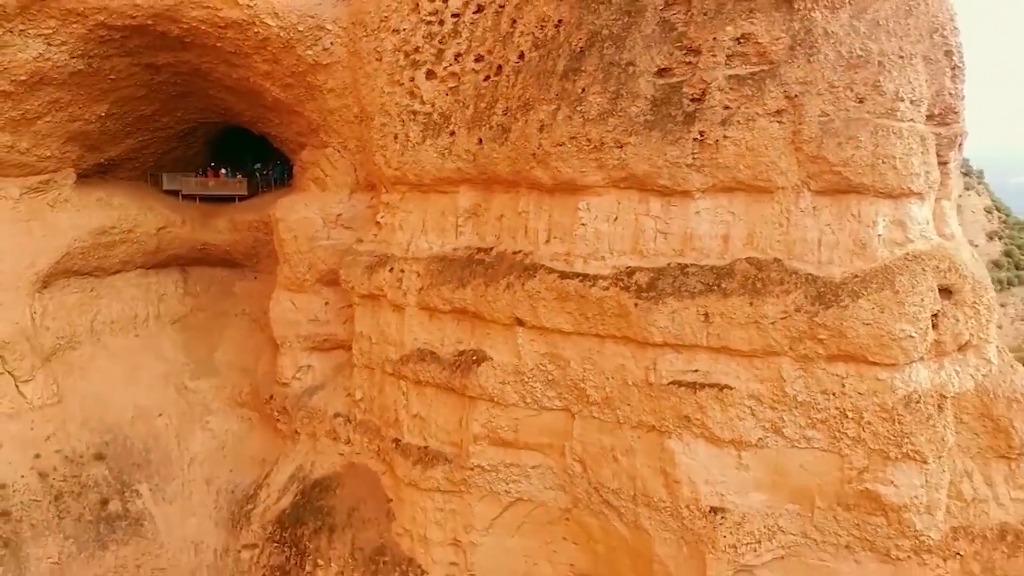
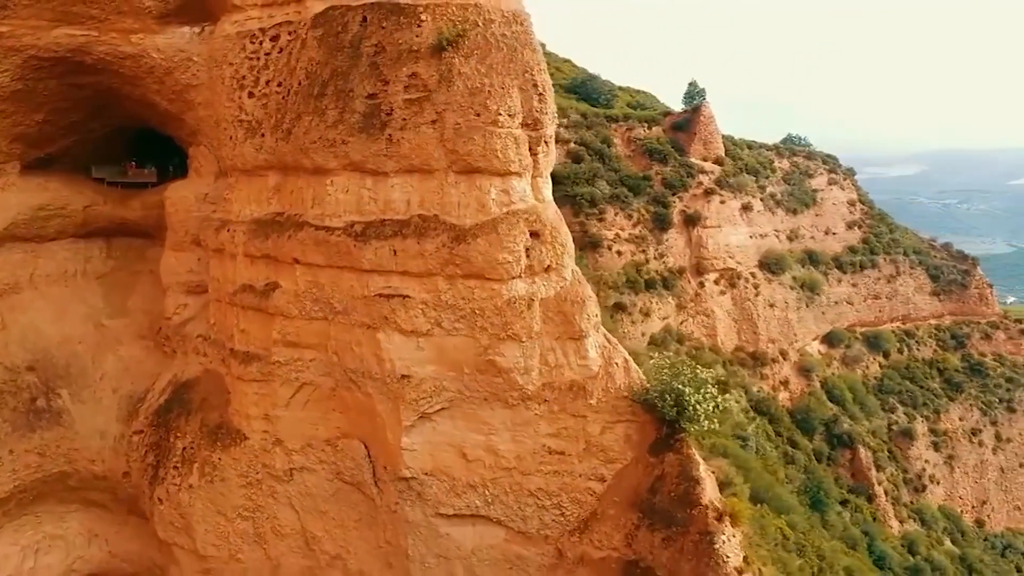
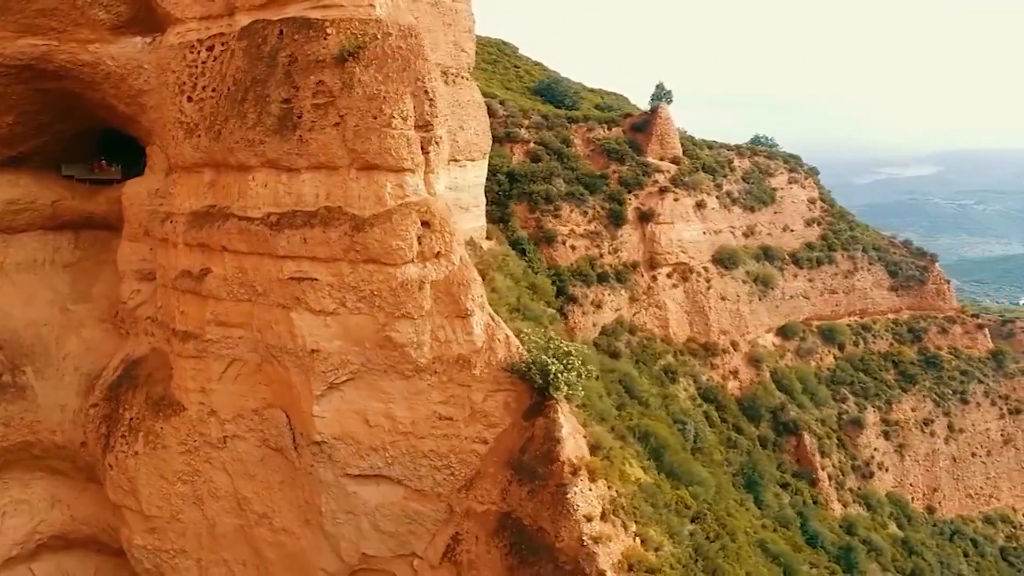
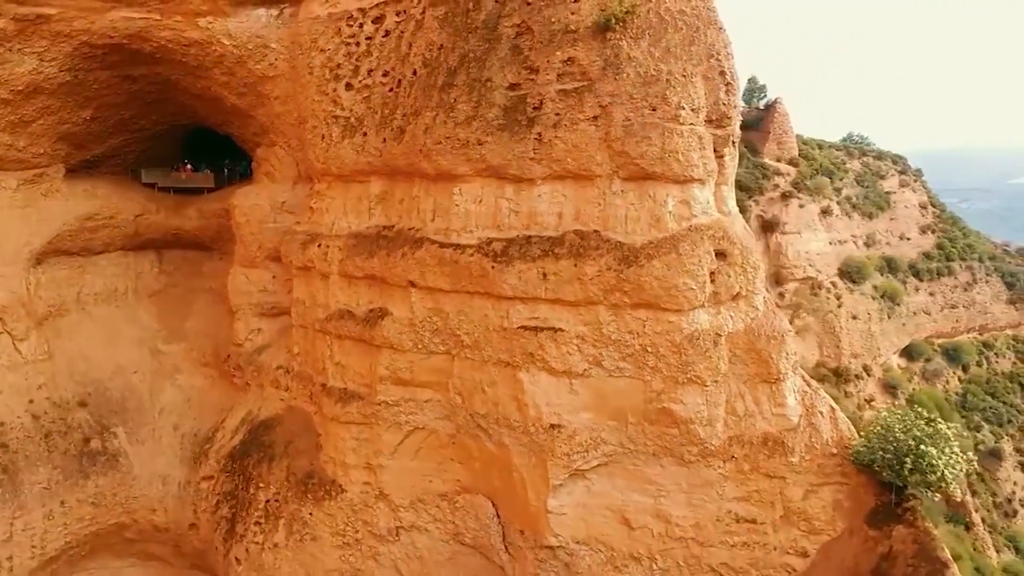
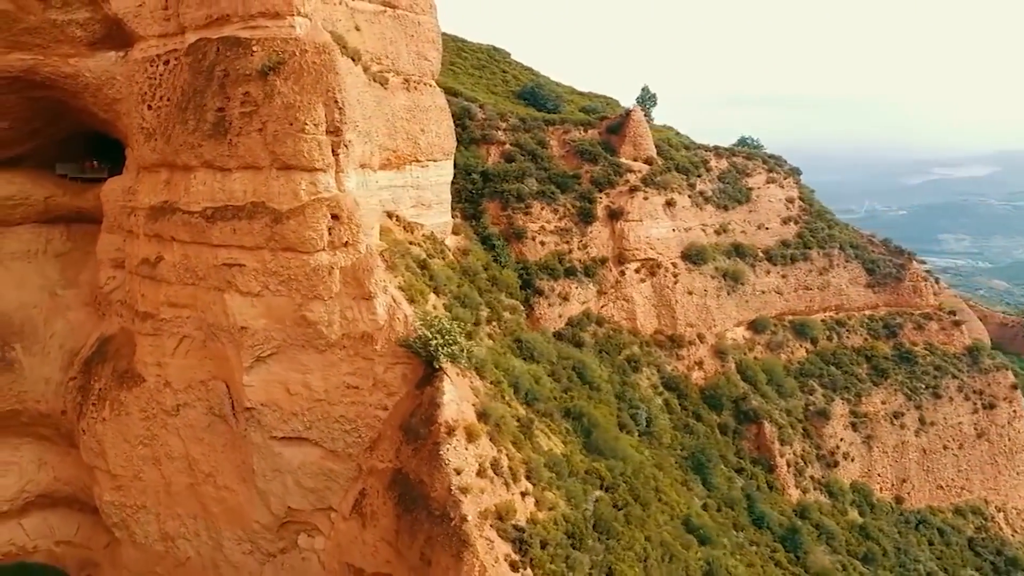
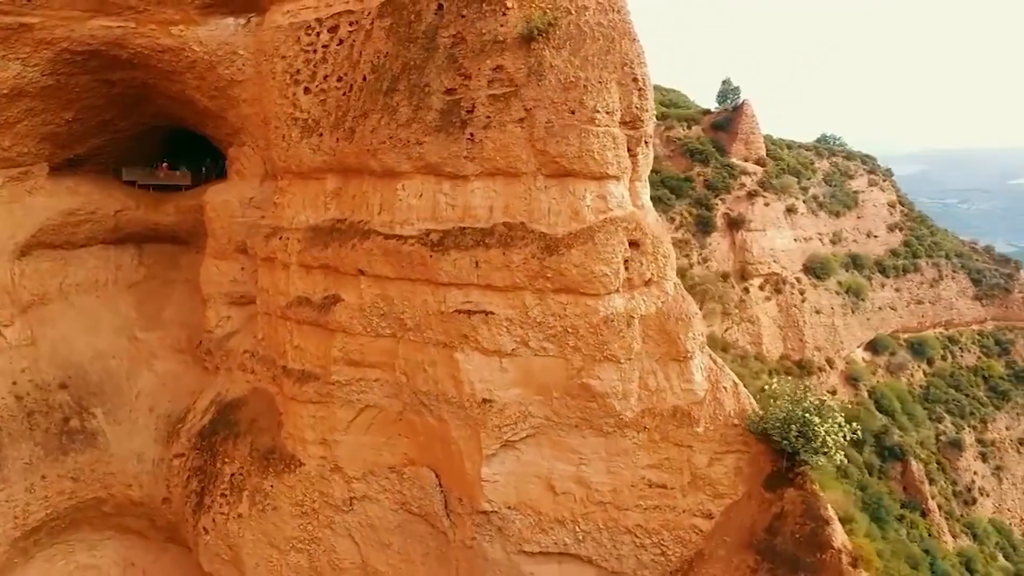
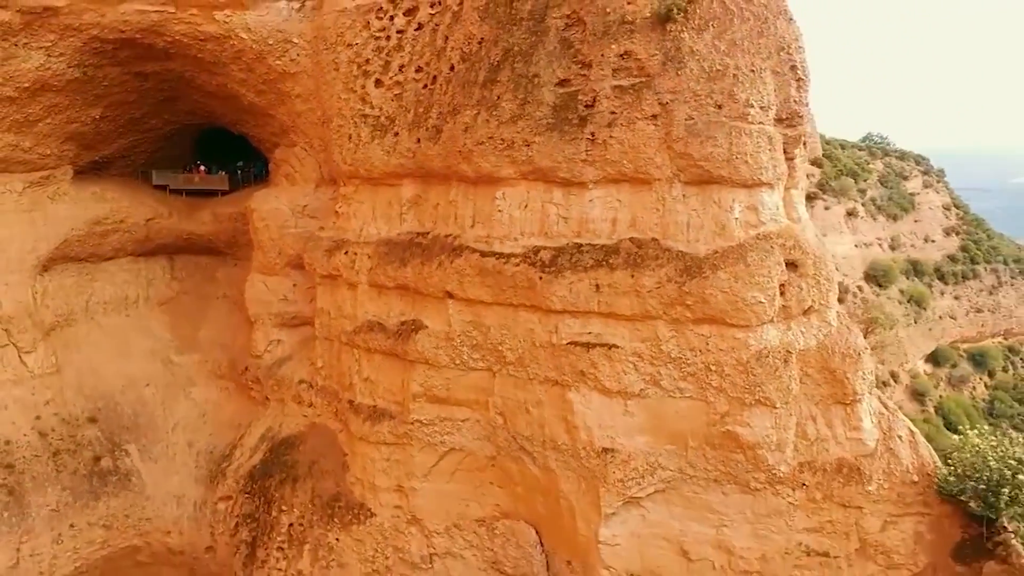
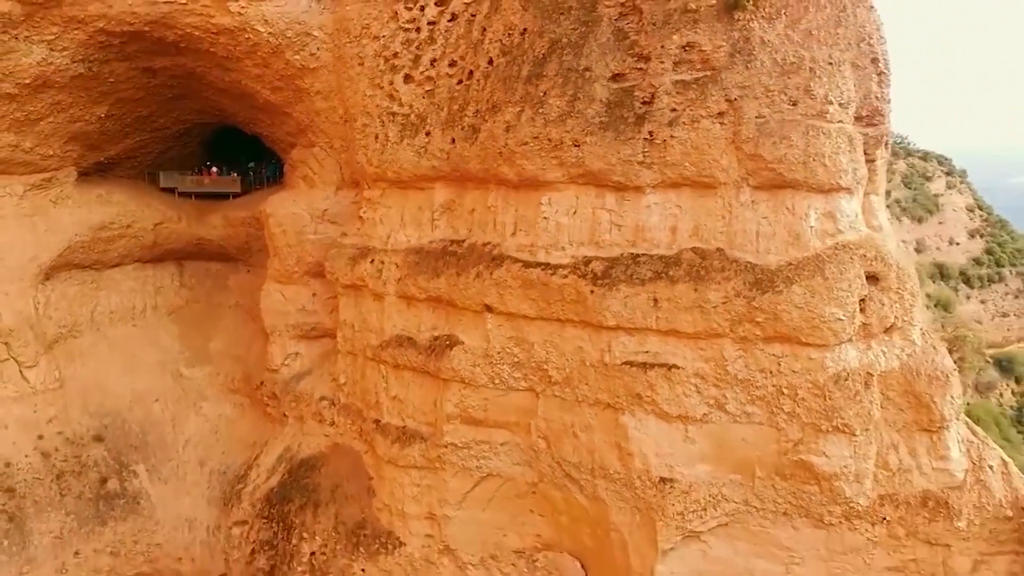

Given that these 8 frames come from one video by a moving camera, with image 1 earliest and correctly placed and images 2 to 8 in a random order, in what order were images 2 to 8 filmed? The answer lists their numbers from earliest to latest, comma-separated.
8, 7, 4, 6, 2, 3, 5
